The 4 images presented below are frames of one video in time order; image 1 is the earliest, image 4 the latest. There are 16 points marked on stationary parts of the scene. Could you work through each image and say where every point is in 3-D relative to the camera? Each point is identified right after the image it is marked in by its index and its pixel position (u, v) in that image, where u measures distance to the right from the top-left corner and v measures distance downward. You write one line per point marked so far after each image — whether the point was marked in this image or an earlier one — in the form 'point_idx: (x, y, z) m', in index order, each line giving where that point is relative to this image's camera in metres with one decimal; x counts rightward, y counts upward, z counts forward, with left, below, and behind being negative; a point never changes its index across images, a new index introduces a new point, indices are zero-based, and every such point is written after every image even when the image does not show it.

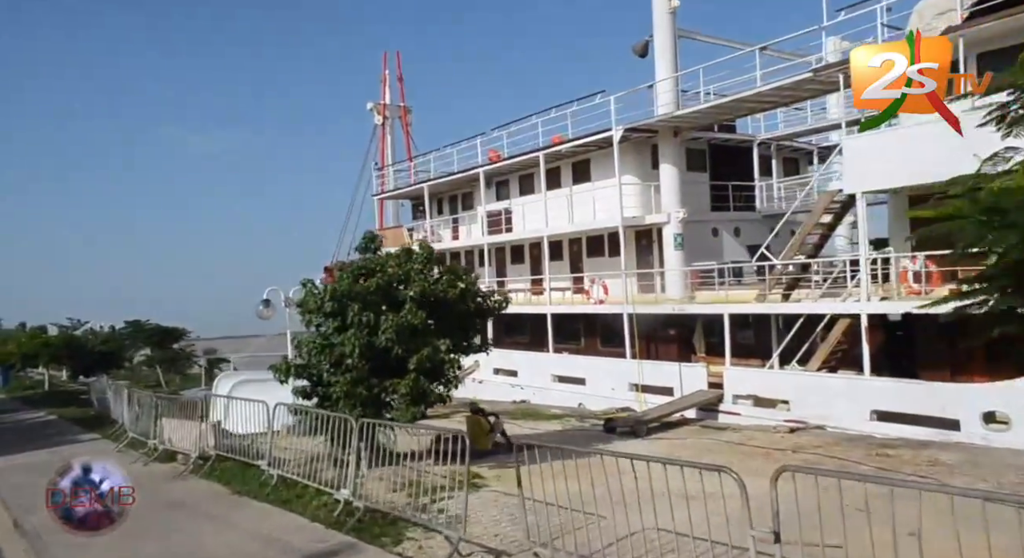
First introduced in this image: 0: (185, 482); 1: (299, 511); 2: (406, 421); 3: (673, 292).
0: (-4.4, -2.7, +11.1) m
1: (-2.3, -2.6, +9.4) m
2: (-1.3, -1.7, +9.9) m
3: (+3.7, -0.3, +19.5) m
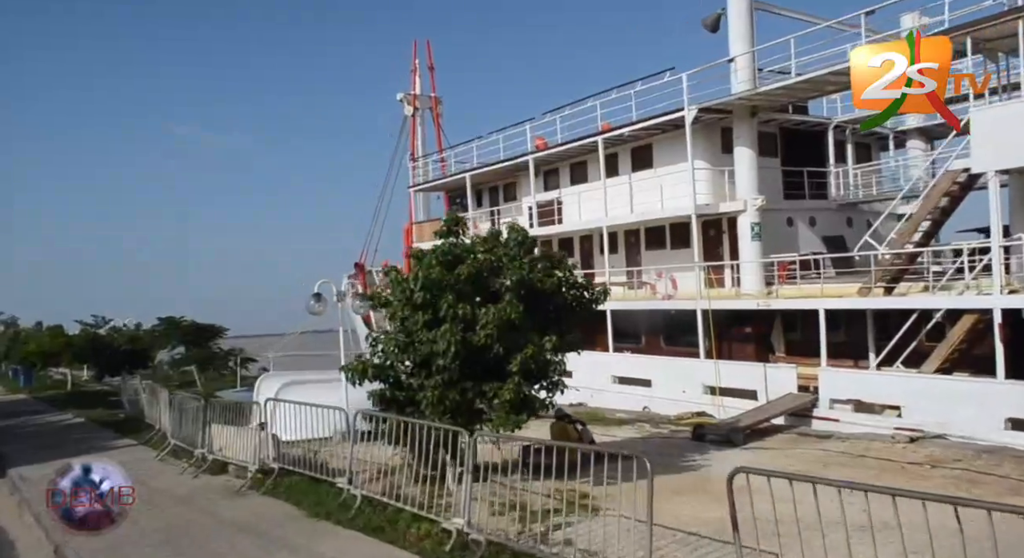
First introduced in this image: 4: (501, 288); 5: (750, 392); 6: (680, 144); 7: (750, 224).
0: (-3.1, -2.6, +9.7) m
1: (-1.1, -2.5, +8.0) m
2: (-0.1, -1.6, +8.5) m
3: (+5.1, -0.2, +17.9) m
4: (-0.1, -0.1, +9.2) m
5: (+4.7, -2.2, +16.4) m
6: (+4.0, +3.2, +19.5) m
7: (+5.1, +1.2, +17.9) m
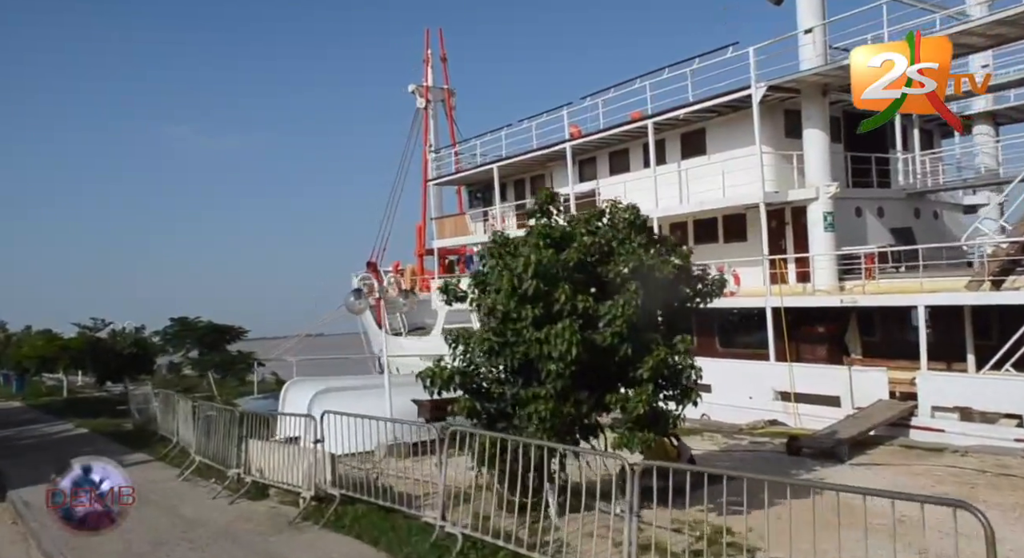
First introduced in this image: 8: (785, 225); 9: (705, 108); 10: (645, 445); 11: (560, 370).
0: (-2.1, -2.5, +8.1) m
1: (-0.1, -2.4, +6.3) m
2: (+1.0, -1.4, +6.9) m
3: (+6.1, -0.1, +16.4) m
4: (+0.9, 0.0, +7.6) m
5: (+5.7, -2.1, +14.8) m
6: (+5.0, +3.3, +18.0) m
7: (+6.1, +1.3, +16.3) m
8: (+5.8, +1.1, +17.6) m
9: (+4.1, +3.6, +17.7) m
10: (+1.1, -1.4, +6.9) m
11: (+0.4, -0.7, +6.9) m
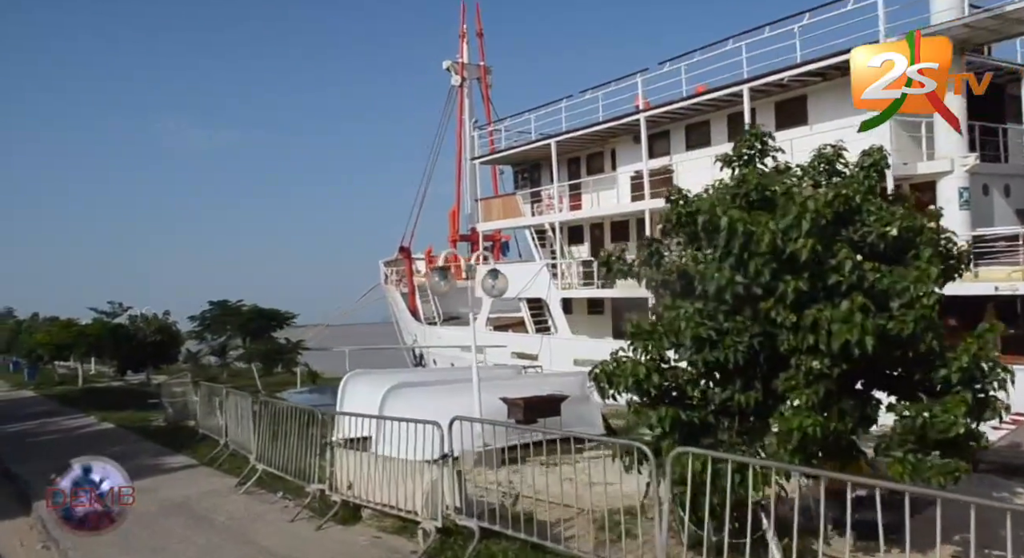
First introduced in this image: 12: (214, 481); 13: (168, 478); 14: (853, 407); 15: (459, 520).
0: (-0.6, -2.2, +6.1) m
1: (+1.4, -2.2, +4.4) m
2: (+2.5, -1.2, +4.9) m
3: (+7.6, +0.2, +14.3) m
4: (+2.4, +0.3, +5.6) m
5: (+7.2, -1.9, +12.8) m
6: (+6.6, +3.6, +15.9) m
7: (+7.6, +1.6, +14.3) m
8: (+7.3, +1.4, +15.5) m
9: (+5.7, +3.9, +15.6) m
10: (+2.5, -1.2, +4.9) m
11: (+1.8, -0.5, +4.9) m
12: (-3.7, -2.5, +10.4) m
13: (-4.5, -2.6, +10.8) m
14: (+2.1, -0.8, +5.1) m
15: (-0.5, -1.9, +6.7) m
